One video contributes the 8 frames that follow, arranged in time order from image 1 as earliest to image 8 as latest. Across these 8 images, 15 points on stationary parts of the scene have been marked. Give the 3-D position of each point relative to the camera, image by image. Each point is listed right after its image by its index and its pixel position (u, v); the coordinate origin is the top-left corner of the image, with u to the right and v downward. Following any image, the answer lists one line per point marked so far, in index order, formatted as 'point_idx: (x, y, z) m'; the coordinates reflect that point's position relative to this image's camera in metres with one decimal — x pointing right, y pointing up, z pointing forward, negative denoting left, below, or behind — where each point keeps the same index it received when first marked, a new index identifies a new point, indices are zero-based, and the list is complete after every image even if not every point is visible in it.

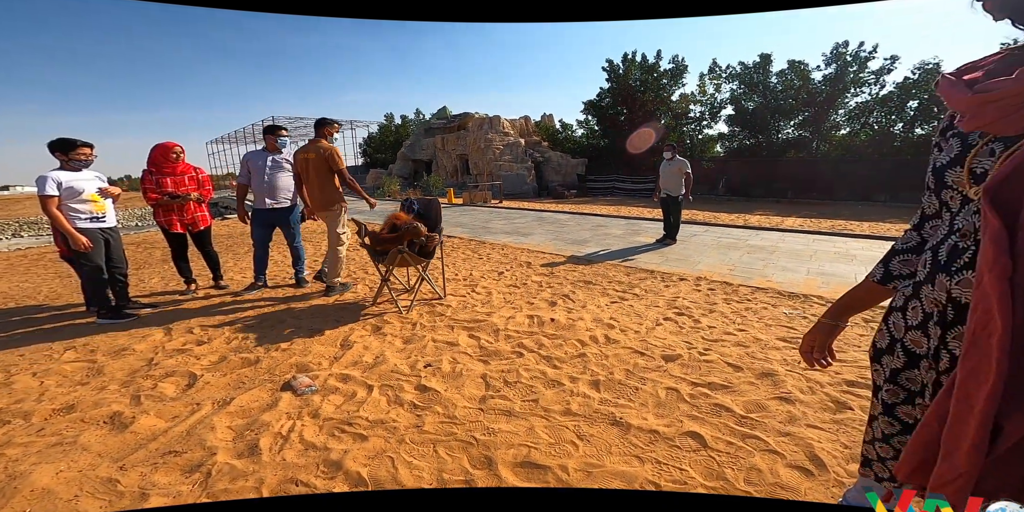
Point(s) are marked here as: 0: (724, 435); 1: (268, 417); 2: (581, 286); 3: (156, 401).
0: (+1.5, -1.2, +2.8) m
1: (-1.7, -1.1, +2.8) m
2: (+1.0, -0.3, +6.1) m
3: (-2.6, -1.1, +3.1) m
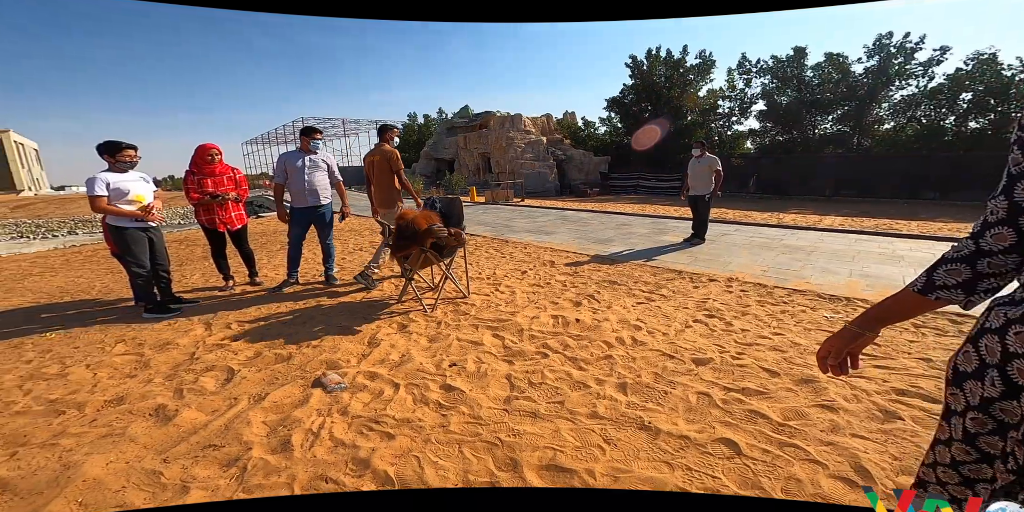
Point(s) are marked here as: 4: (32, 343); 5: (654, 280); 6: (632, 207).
0: (+1.6, -1.2, +2.7) m
1: (-1.5, -1.1, +2.9) m
2: (+1.4, -0.3, +6.1) m
3: (-2.4, -1.1, +3.2) m
4: (-4.9, -0.9, +4.2) m
5: (+2.2, -0.3, +6.3) m
6: (+4.9, +2.1, +17.4) m
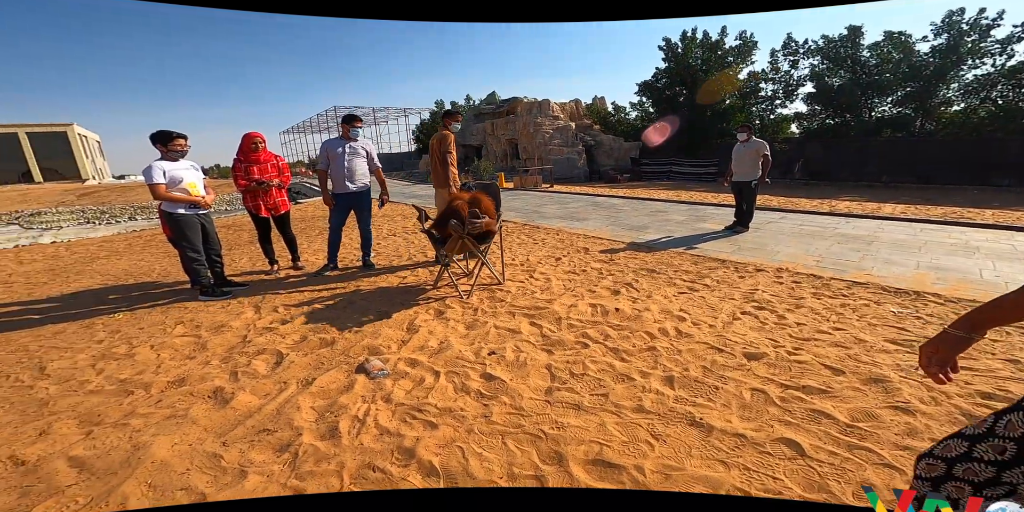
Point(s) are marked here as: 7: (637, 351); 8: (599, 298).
0: (+1.9, -1.2, +2.5) m
1: (-1.2, -1.0, +3.0) m
2: (+1.9, -0.1, +5.9) m
3: (-2.1, -1.0, +3.3) m
4: (-4.4, -0.7, +4.5) m
5: (+2.7, -0.1, +6.0) m
6: (+6.3, +2.6, +16.8) m
7: (+1.1, -0.8, +3.7) m
8: (+1.1, -0.4, +5.0) m
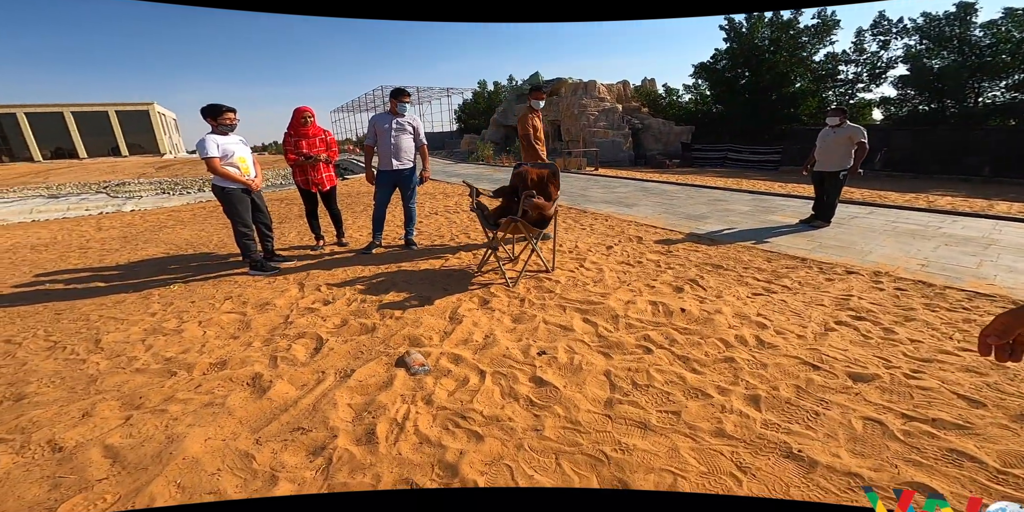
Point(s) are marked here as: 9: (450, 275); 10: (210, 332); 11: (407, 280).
0: (+2.2, -1.2, +1.9) m
1: (-0.9, -0.9, +2.7) m
2: (+2.6, -0.1, +5.2) m
3: (-1.7, -0.8, +3.1) m
4: (-3.9, -0.4, +4.5) m
5: (+3.4, -0.1, +5.3) m
6: (+8.2, +2.9, +15.6) m
7: (+1.6, -0.8, +3.2) m
8: (+1.6, -0.3, +4.5) m
9: (-0.7, -0.2, +4.6) m
10: (-2.7, -0.7, +3.6) m
11: (-1.2, -0.3, +4.5) m
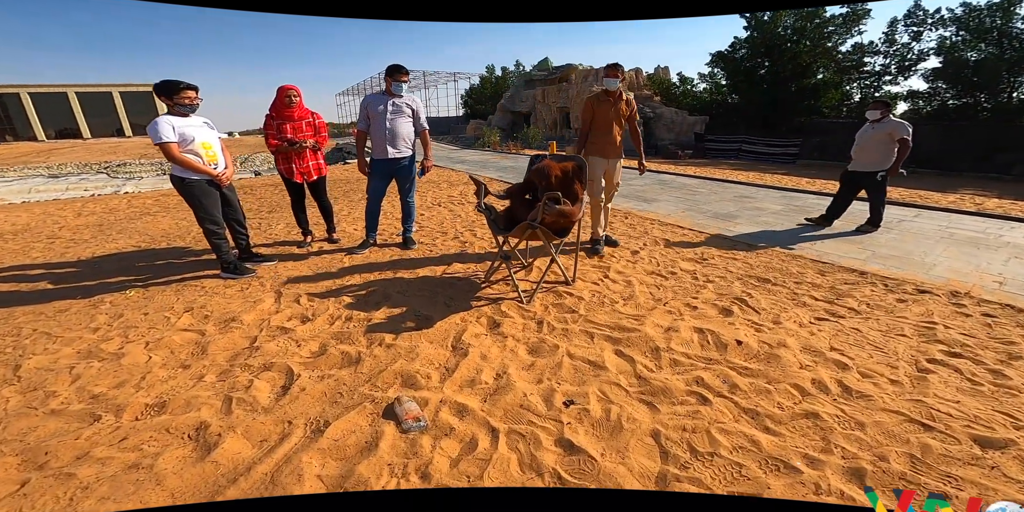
0: (+2.3, -1.4, +1.3) m
1: (-0.7, -1.1, +2.0) m
2: (+2.7, -0.2, +4.5) m
3: (-1.6, -0.9, +2.5) m
4: (-3.8, -0.4, +3.8) m
5: (+3.5, -0.2, +4.6) m
6: (+8.4, +2.9, +14.7) m
7: (+1.7, -1.0, +2.5) m
8: (+1.8, -0.4, +3.8) m
9: (-0.6, -0.3, +3.9) m
10: (-2.6, -0.7, +2.9) m
11: (-1.0, -0.3, +3.8) m
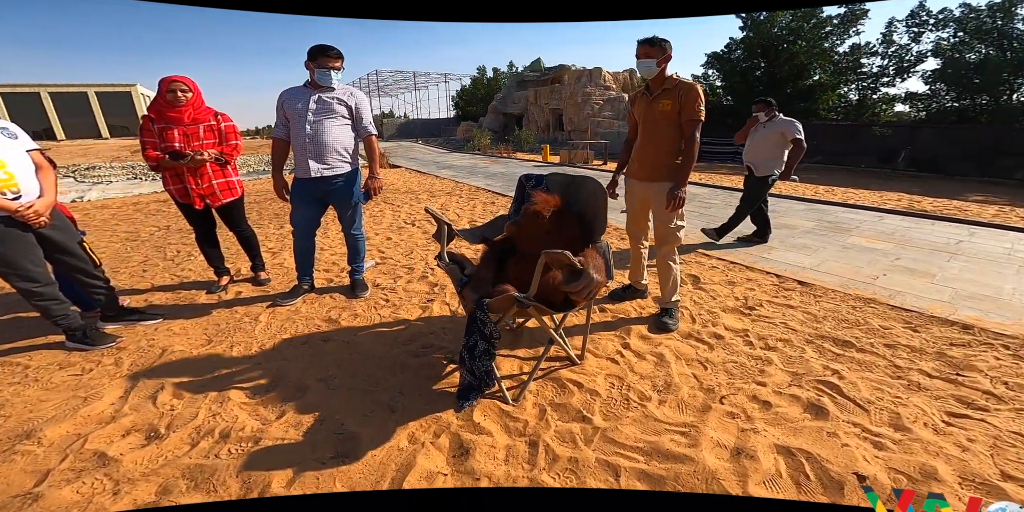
0: (+2.2, -1.8, +0.1) m
1: (-0.8, -1.5, +0.8) m
2: (+2.6, -0.6, +3.3) m
3: (-1.7, -1.3, +1.2) m
4: (-3.9, -0.9, +2.5) m
5: (+3.4, -0.6, +3.4) m
6: (+8.1, +2.5, +13.7) m
7: (+1.6, -1.4, +1.3) m
8: (+1.7, -0.8, +2.6) m
9: (-0.7, -0.7, +2.7) m
10: (-2.7, -1.2, +1.6) m
11: (-1.2, -0.8, +2.6) m
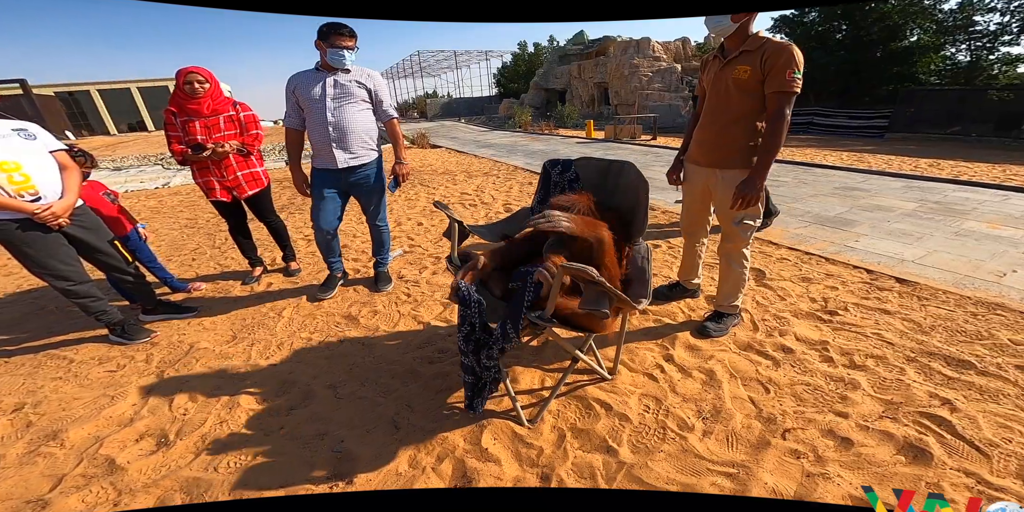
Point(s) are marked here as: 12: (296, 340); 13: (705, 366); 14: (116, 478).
0: (+2.0, -1.9, -0.5) m
1: (-0.9, -1.5, +0.7) m
2: (+2.8, -0.6, +2.7) m
3: (-1.8, -1.4, +1.2) m
4: (-3.8, -0.8, +2.8) m
5: (+3.6, -0.6, +2.7) m
6: (+9.6, +3.0, +12.0) m
7: (+1.5, -1.4, +0.8) m
8: (+1.8, -0.8, +2.0) m
9: (-0.6, -0.7, +2.5) m
10: (-2.7, -1.2, +1.7) m
11: (-1.0, -0.7, +2.4) m
12: (-1.5, -0.6, +2.9) m
13: (+1.1, -0.6, +2.4) m
14: (-1.8, -1.0, +1.9) m
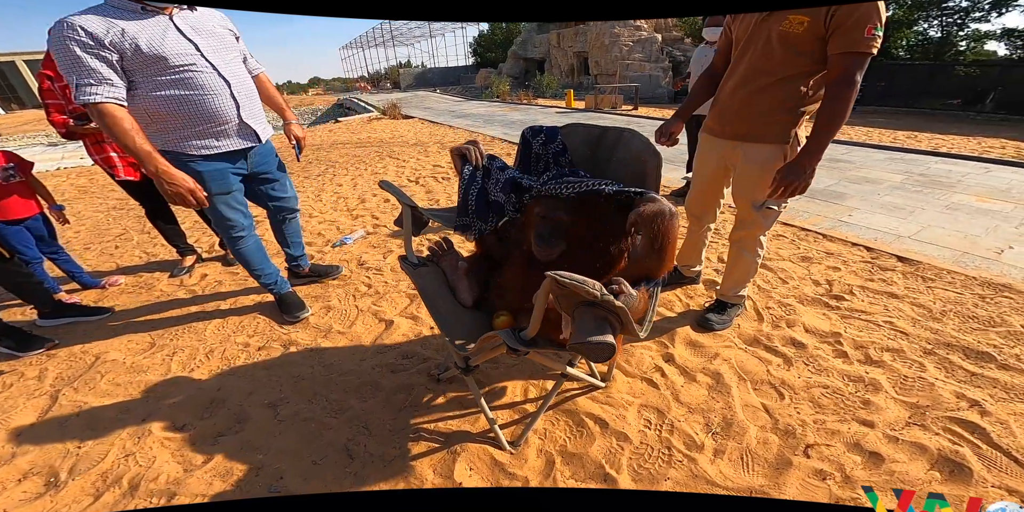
0: (+2.0, -2.0, -0.6) m
1: (-1.0, -1.6, +0.3) m
2: (+2.7, -0.5, +2.5) m
3: (-1.8, -1.4, +0.8) m
4: (-3.9, -0.8, +2.2) m
5: (+3.5, -0.5, +2.5) m
6: (+8.9, +3.8, +11.9) m
7: (+1.5, -1.5, +0.6) m
8: (+1.7, -0.8, +1.8) m
9: (-0.7, -0.6, +2.1) m
10: (-2.7, -1.2, +1.3) m
11: (-1.1, -0.7, +2.0) m
12: (-1.6, -0.5, +2.4) m
13: (+1.0, -0.6, +2.1) m
14: (-1.9, -1.0, +1.5) m
